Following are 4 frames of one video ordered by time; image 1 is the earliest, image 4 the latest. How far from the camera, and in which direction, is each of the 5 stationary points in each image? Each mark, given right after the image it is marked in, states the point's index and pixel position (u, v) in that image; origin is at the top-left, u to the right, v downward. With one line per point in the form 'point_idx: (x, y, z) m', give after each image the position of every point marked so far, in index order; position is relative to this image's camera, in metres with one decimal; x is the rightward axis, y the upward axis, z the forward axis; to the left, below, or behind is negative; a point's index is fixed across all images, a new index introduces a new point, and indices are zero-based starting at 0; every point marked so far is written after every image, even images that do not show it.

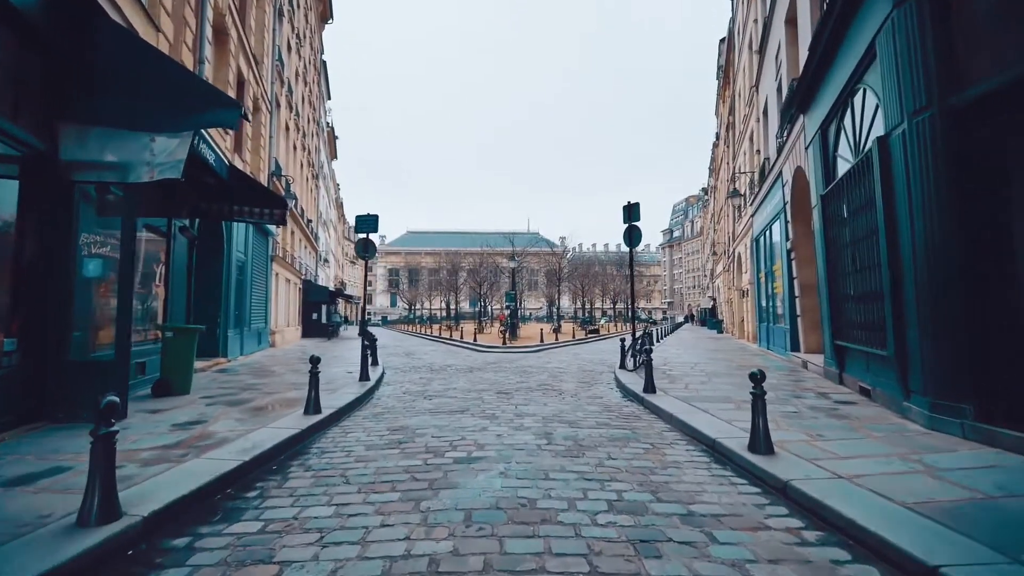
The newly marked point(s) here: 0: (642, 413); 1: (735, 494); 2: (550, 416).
0: (+2.0, -1.9, +7.4) m
1: (+1.9, -1.7, +4.0) m
2: (+0.5, -1.8, +6.8) m
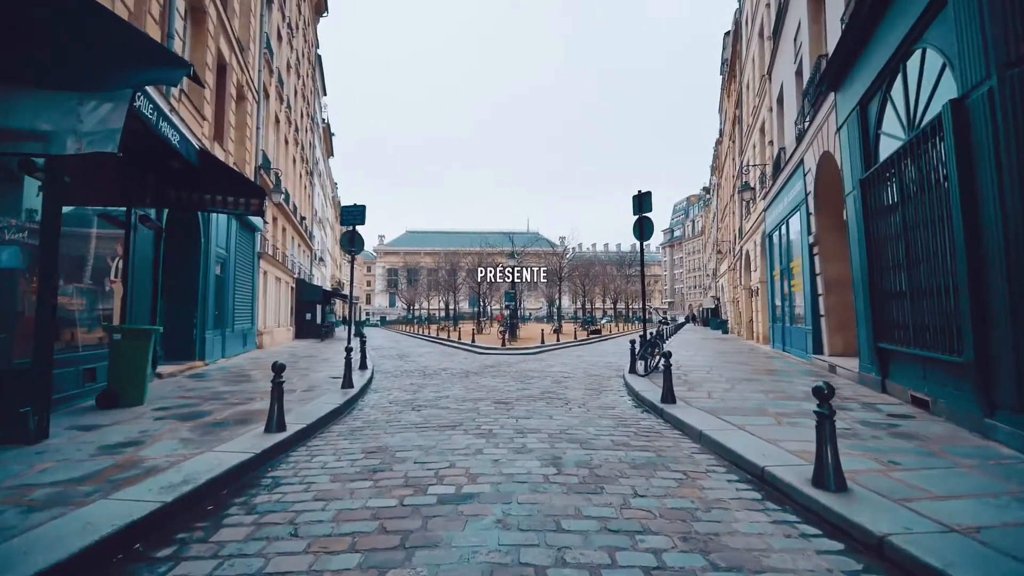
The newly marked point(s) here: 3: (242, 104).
0: (+2.0, -1.8, +6.3) m
1: (+1.9, -1.6, +3.0) m
2: (+0.5, -1.7, +5.7) m
3: (-10.7, +7.2, +19.3) m
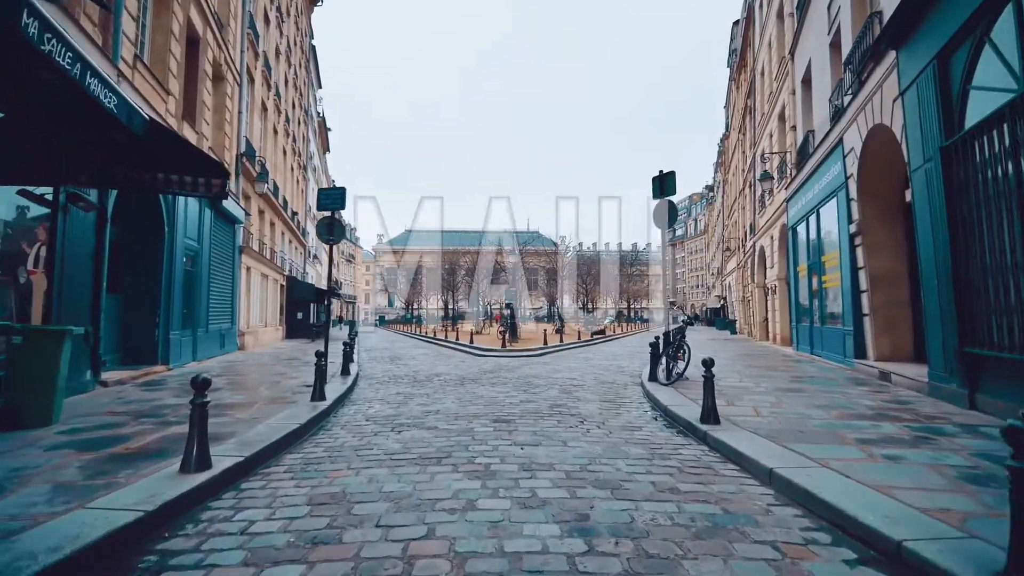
0: (+2.0, -1.7, +4.9) m
1: (+1.9, -1.5, +1.5) m
2: (+0.6, -1.6, +4.3) m
3: (-10.6, +7.4, +17.8) m
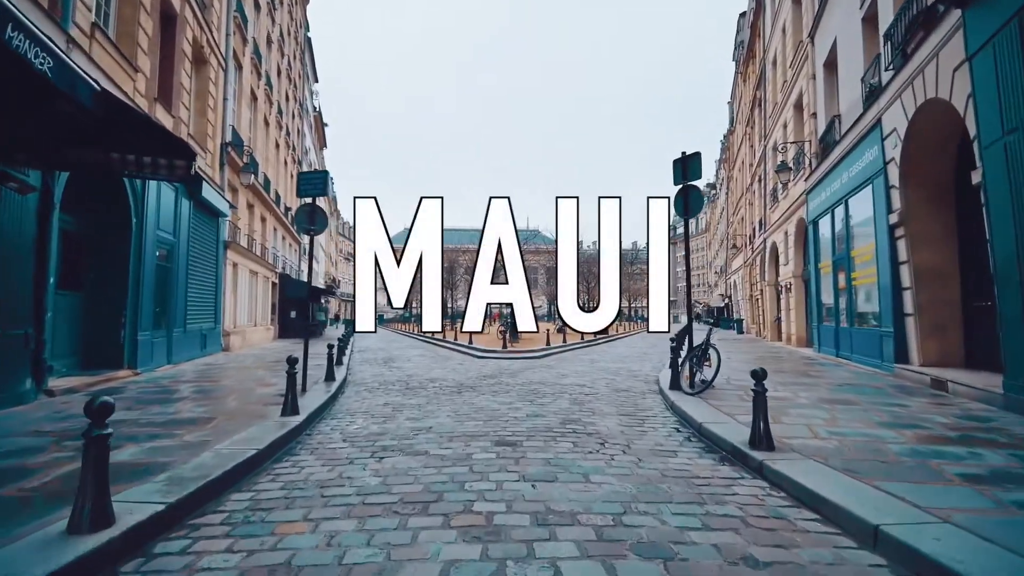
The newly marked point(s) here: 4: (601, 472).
0: (+2.1, -1.7, +3.8) m
1: (+2.0, -1.5, +0.4) m
2: (+0.6, -1.6, +3.2) m
3: (-10.6, +7.5, +16.7) m
4: (+0.8, -1.6, +4.4) m
